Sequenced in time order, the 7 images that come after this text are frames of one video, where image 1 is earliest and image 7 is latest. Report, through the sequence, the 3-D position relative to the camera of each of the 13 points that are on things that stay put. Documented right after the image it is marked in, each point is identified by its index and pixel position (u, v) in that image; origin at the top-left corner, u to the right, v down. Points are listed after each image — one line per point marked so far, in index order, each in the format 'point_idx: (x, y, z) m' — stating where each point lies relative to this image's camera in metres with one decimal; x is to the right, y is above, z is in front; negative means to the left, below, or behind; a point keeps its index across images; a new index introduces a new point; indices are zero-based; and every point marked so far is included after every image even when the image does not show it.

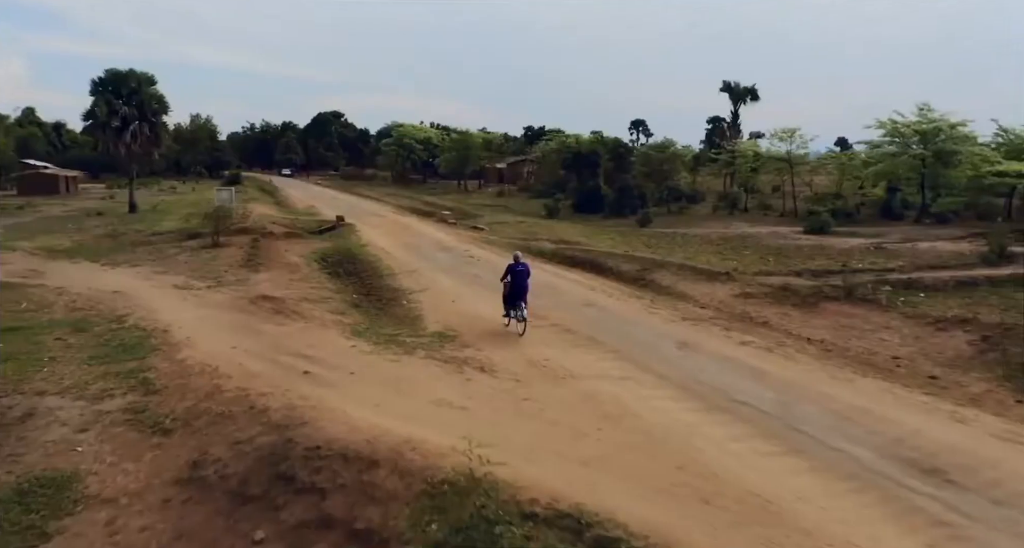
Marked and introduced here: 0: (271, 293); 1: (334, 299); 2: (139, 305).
0: (-6.2, -0.5, +19.5) m
1: (-4.6, -0.7, +19.6) m
2: (-9.6, -0.8, +19.4) m
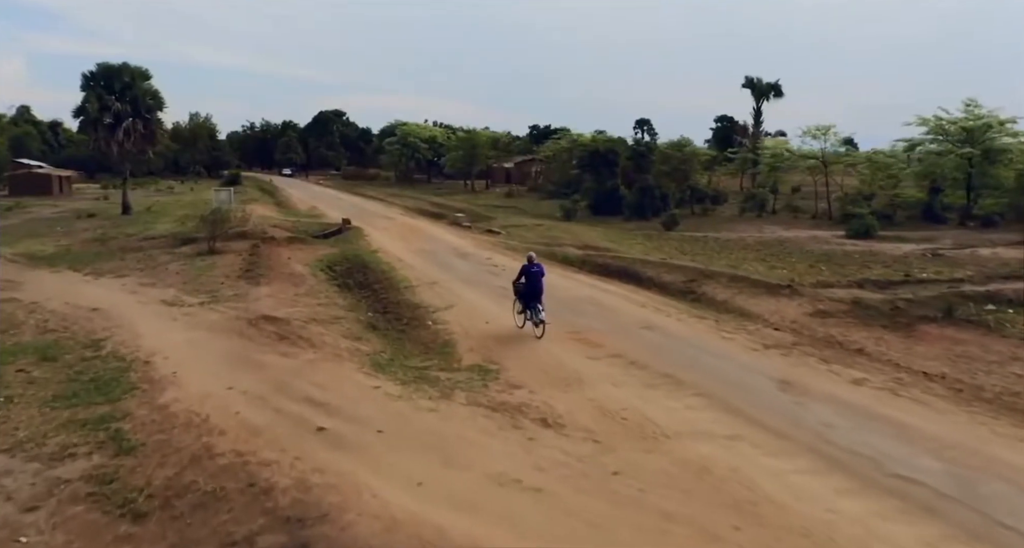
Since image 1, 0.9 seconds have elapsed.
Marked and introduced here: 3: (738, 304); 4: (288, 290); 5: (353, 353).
0: (-5.3, -0.8, +16.8) m
1: (-3.6, -1.0, +16.8) m
2: (-8.6, -1.2, +16.6) m
3: (+5.8, -0.8, +19.5) m
4: (-5.8, -0.4, +19.7) m
5: (-2.9, -1.4, +13.8) m
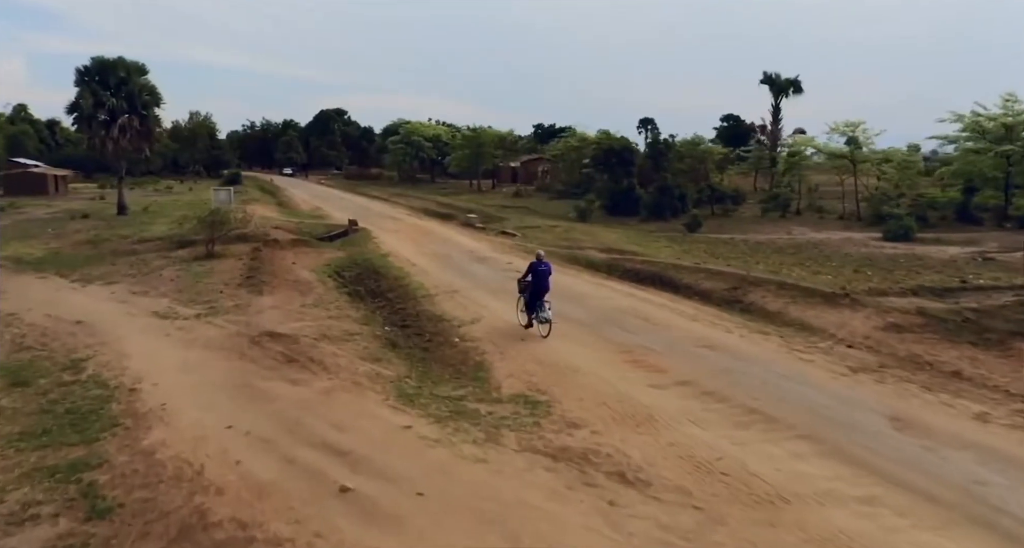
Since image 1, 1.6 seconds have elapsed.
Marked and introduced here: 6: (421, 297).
0: (-4.5, -1.0, +14.7) m
1: (-2.9, -1.2, +14.8) m
2: (-7.9, -1.4, +14.6) m
3: (+6.6, -1.0, +17.5) m
4: (-5.1, -0.6, +17.7) m
5: (-2.2, -1.6, +11.8) m
6: (-2.3, -0.6, +19.0) m
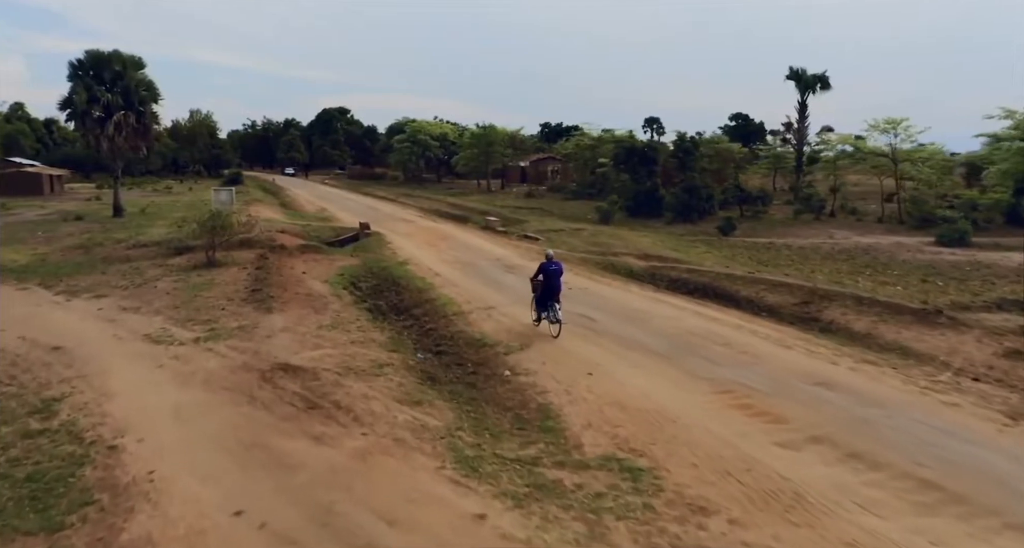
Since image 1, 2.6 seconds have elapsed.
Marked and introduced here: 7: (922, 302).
0: (-3.5, -1.3, +12.3) m
1: (-1.9, -1.5, +12.3) m
2: (-6.9, -1.7, +12.2) m
3: (+7.6, -1.3, +15.1) m
4: (-4.1, -0.9, +15.2) m
5: (-1.2, -1.9, +9.3) m
6: (-1.3, -0.9, +16.6) m
7: (+10.5, -0.7, +19.4) m
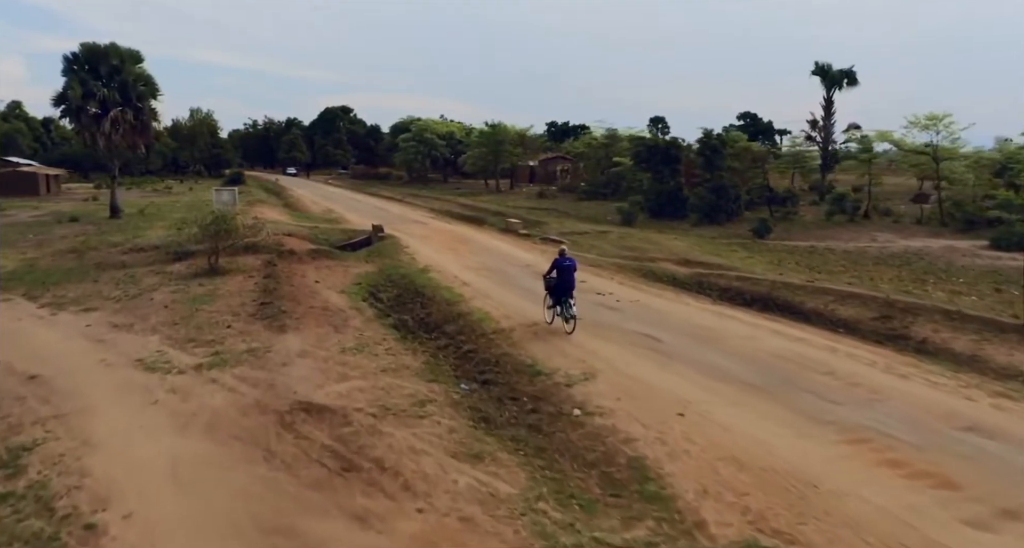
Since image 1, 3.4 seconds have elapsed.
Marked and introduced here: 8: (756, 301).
0: (-2.6, -1.6, +10.1) m
1: (-1.0, -1.8, +10.2) m
2: (-6.0, -1.9, +10.0) m
3: (+8.5, -1.5, +12.9) m
4: (-3.1, -1.2, +13.0) m
5: (-0.2, -2.1, +7.2) m
6: (-0.4, -1.1, +14.4) m
7: (+11.4, -0.9, +17.2) m
8: (+6.1, -0.7, +19.0) m
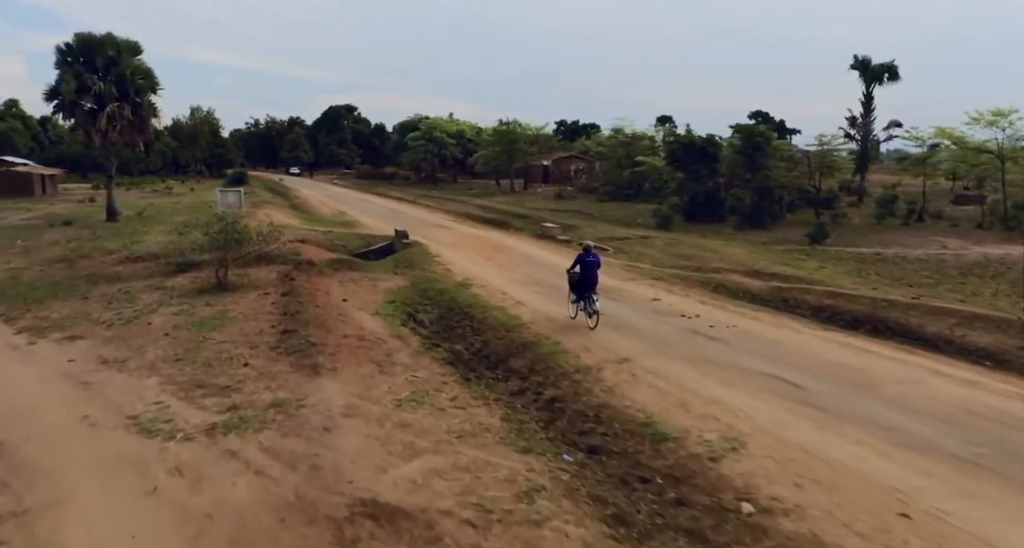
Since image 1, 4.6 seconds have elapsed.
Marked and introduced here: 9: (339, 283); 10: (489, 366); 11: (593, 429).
0: (-1.2, -1.9, +7.2) m
1: (+0.4, -2.1, +7.3) m
2: (-4.6, -2.3, +7.1) m
3: (+9.9, -1.9, +10.0) m
4: (-1.8, -1.5, +10.2) m
5: (+1.1, -2.5, +4.3) m
6: (+1.0, -1.5, +11.5) m
7: (+12.8, -1.3, +14.3) m
8: (+7.5, -1.0, +16.1) m
9: (-4.3, -0.2, +18.4) m
10: (-0.4, -1.5, +12.3) m
11: (+1.0, -1.9, +9.4) m
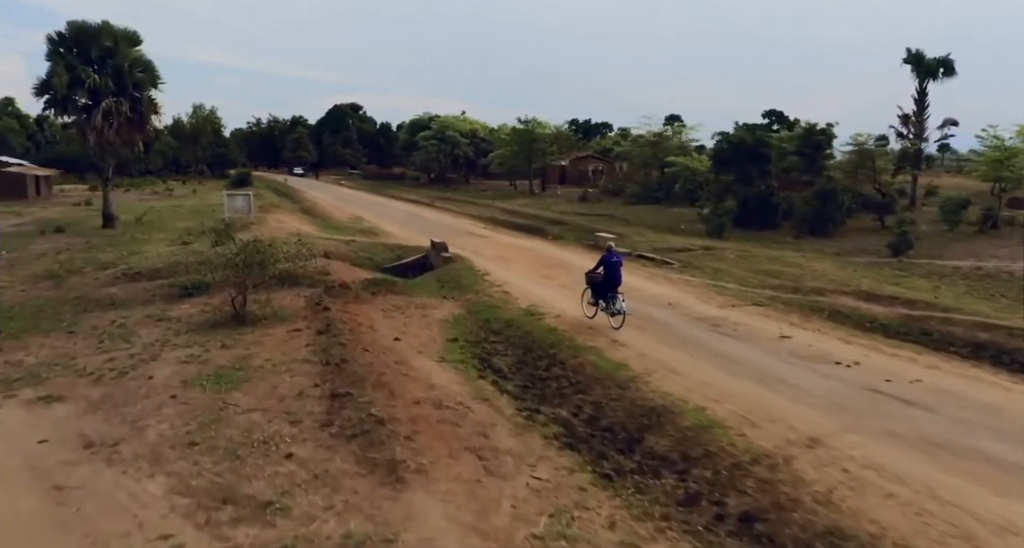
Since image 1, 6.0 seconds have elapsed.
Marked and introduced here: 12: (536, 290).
0: (+0.4, -2.5, +3.8) m
1: (+2.0, -2.7, +3.9) m
2: (-3.0, -2.8, +3.7) m
3: (+11.5, -2.5, +6.6) m
4: (-0.1, -2.1, +6.8) m
5: (+2.8, -3.1, +0.9) m
6: (+2.6, -2.1, +8.1) m
7: (+14.4, -1.9, +10.9) m
8: (+9.1, -1.6, +12.7) m
9: (-2.6, -0.8, +15.0) m
10: (+1.3, -2.0, +8.9) m
11: (+2.6, -2.4, +6.0) m
12: (+0.6, -0.5, +17.5) m
